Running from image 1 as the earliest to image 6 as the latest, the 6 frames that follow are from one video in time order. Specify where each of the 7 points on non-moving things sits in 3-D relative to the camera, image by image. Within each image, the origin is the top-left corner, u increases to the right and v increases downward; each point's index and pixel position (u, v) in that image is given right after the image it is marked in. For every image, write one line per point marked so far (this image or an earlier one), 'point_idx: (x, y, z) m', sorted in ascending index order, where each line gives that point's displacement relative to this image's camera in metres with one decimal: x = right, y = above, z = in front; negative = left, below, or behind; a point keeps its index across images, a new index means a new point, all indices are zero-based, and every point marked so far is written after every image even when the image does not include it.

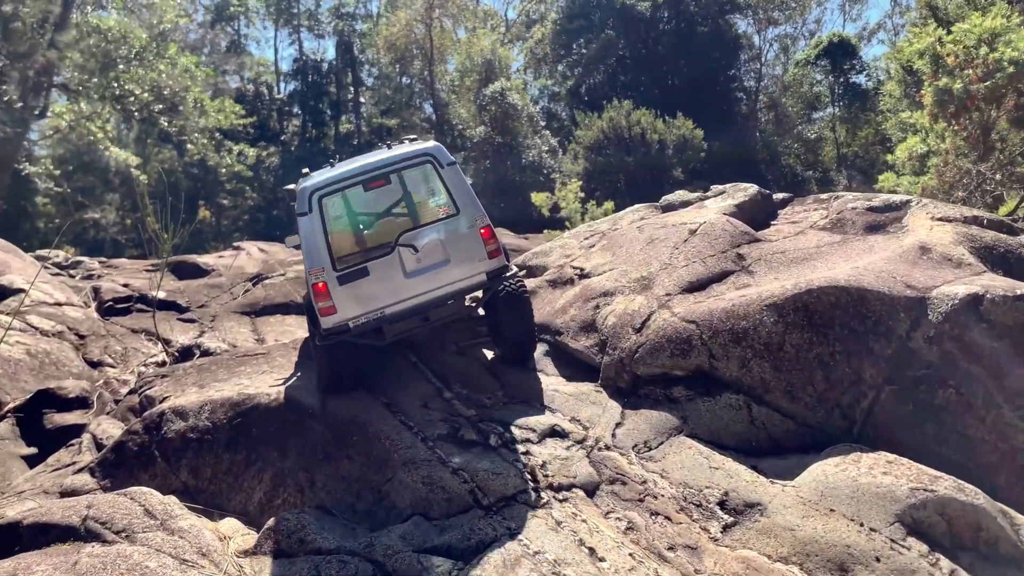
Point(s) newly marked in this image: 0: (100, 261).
0: (-8.3, +0.5, +16.7) m
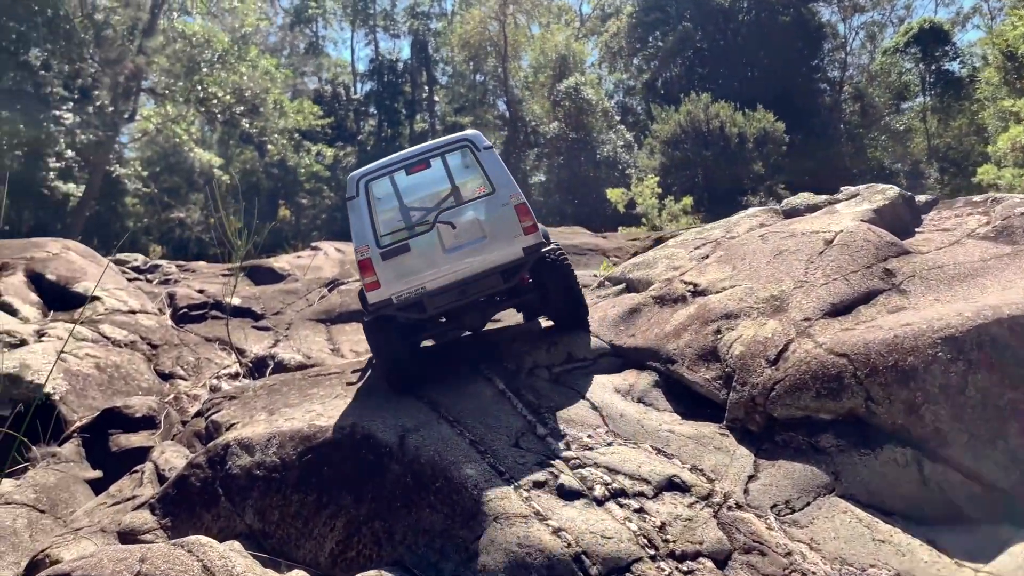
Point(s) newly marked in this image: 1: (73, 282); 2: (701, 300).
0: (-6.6, +0.5, +16.5) m
1: (-6.3, +0.1, +11.8) m
2: (+1.4, -0.1, +5.9) m
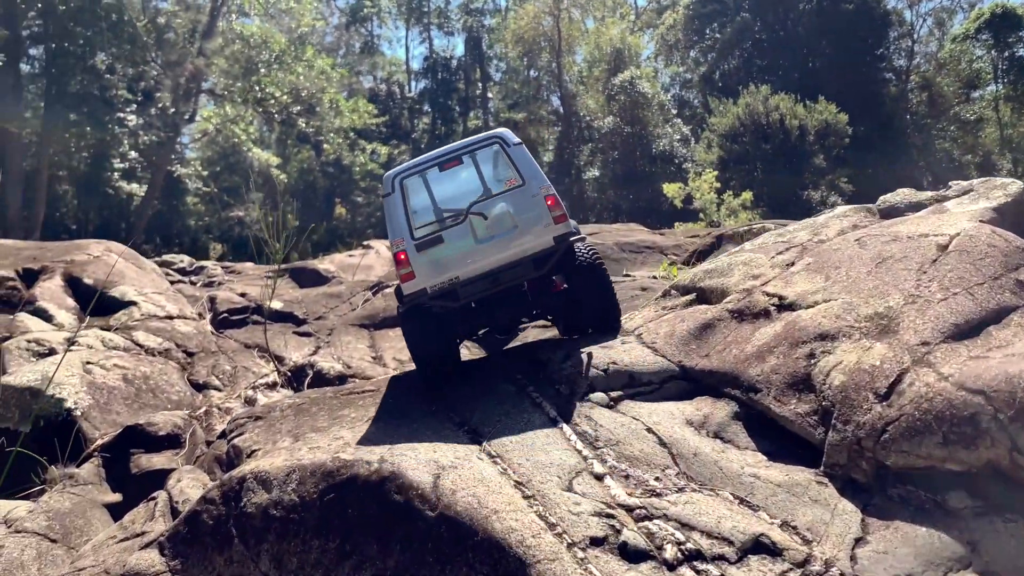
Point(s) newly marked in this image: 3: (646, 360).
0: (-5.6, +0.4, +16.1) m
1: (-5.6, 0.0, +11.4) m
2: (+1.7, -0.2, +5.0) m
3: (+0.9, -0.5, +5.5) m
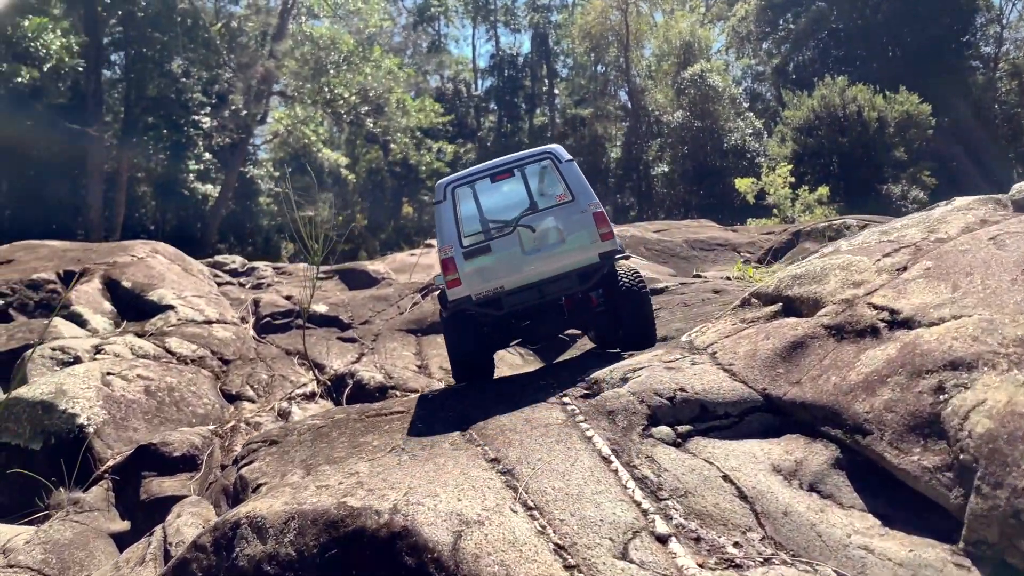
0: (-4.5, +0.4, +15.6) m
1: (-4.8, 0.0, +11.0) m
2: (+1.9, -0.2, +4.0) m
3: (+1.1, -0.5, +4.5) m
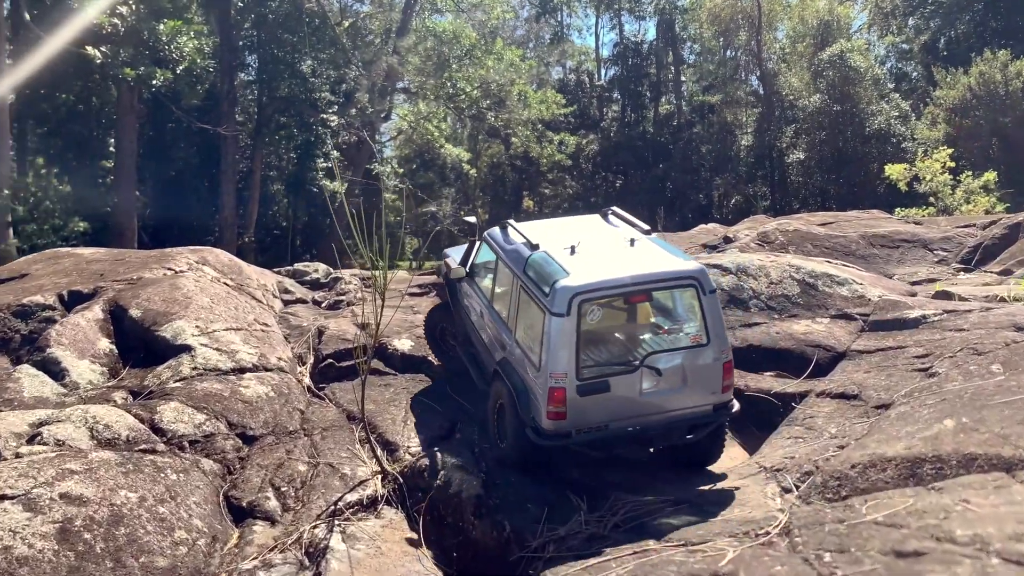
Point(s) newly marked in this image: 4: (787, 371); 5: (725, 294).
0: (-2.2, +0.1, +12.3) m
1: (-3.3, -0.3, +7.8) m
2: (+2.3, -0.6, -0.1) m
3: (+1.7, -0.9, +0.5) m
4: (+2.5, -0.8, +7.6) m
5: (+2.2, -0.1, +8.6) m
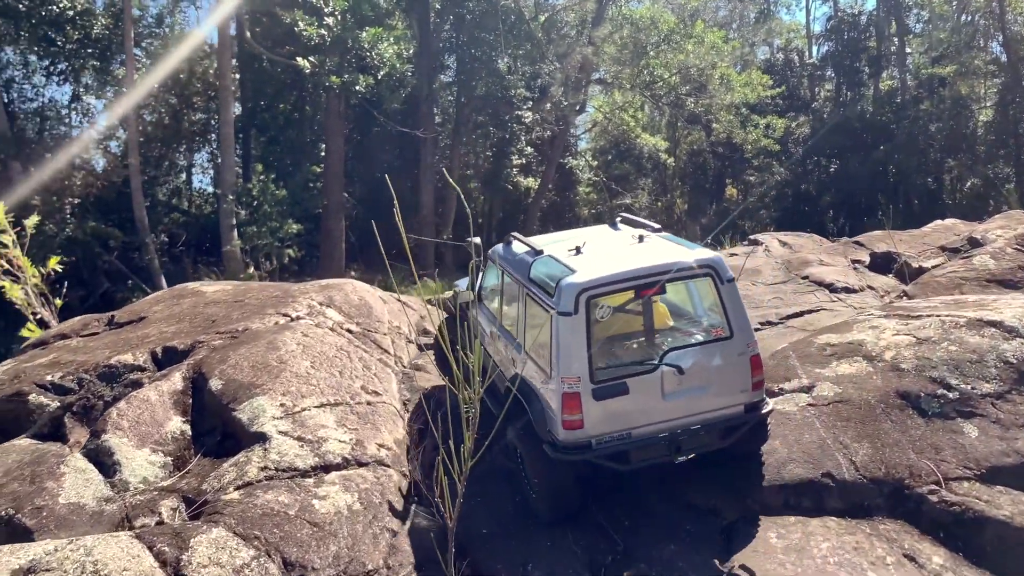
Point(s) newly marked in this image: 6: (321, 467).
0: (+0.1, -0.3, +10.5) m
1: (-2.0, -0.8, +6.3) m
2: (+1.5, -1.2, -2.7) m
3: (+1.0, -1.5, -1.9) m
4: (+3.6, -1.3, +4.8) m
5: (+3.5, -0.6, +5.8) m
6: (-1.3, -1.2, +5.7) m
